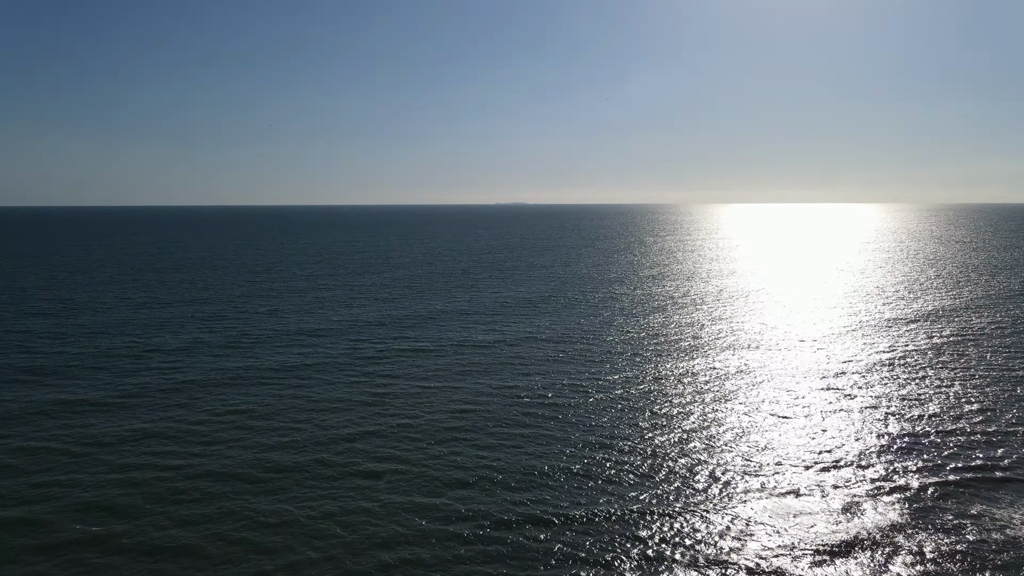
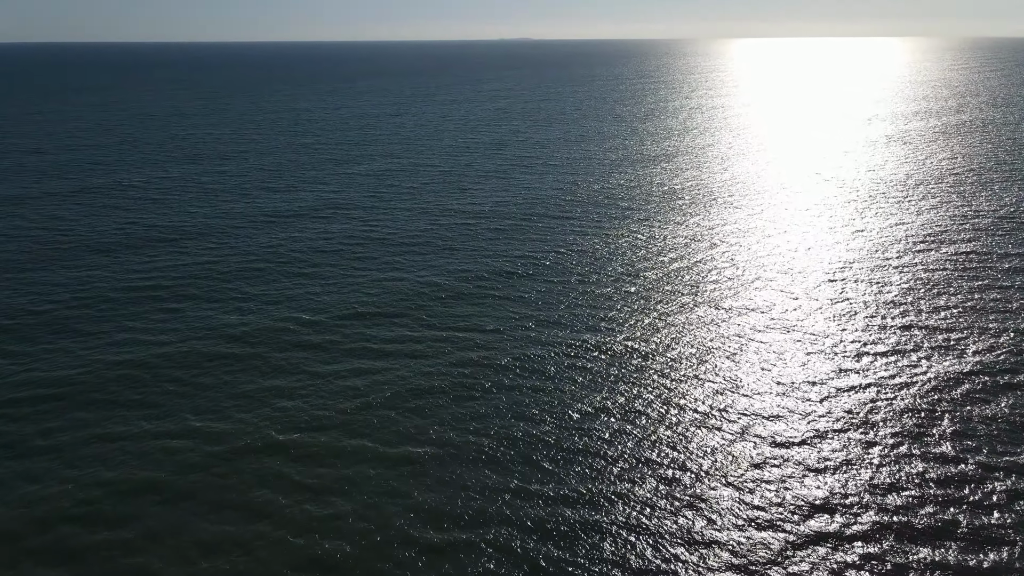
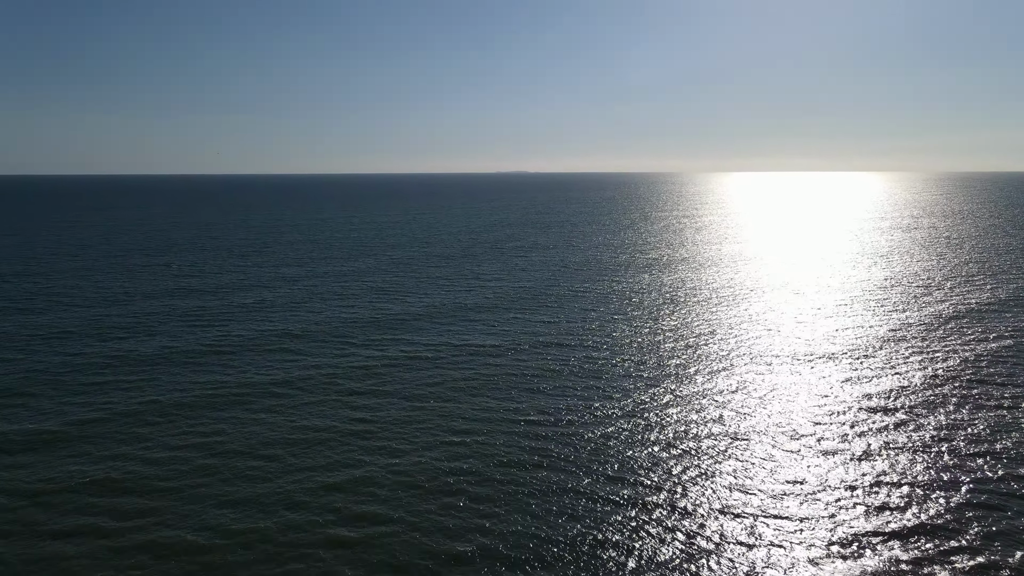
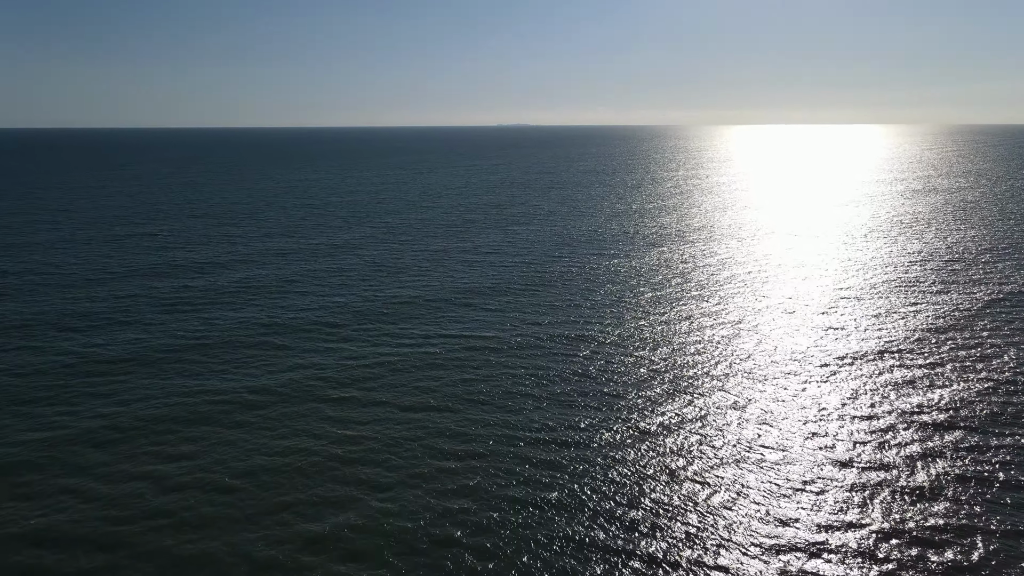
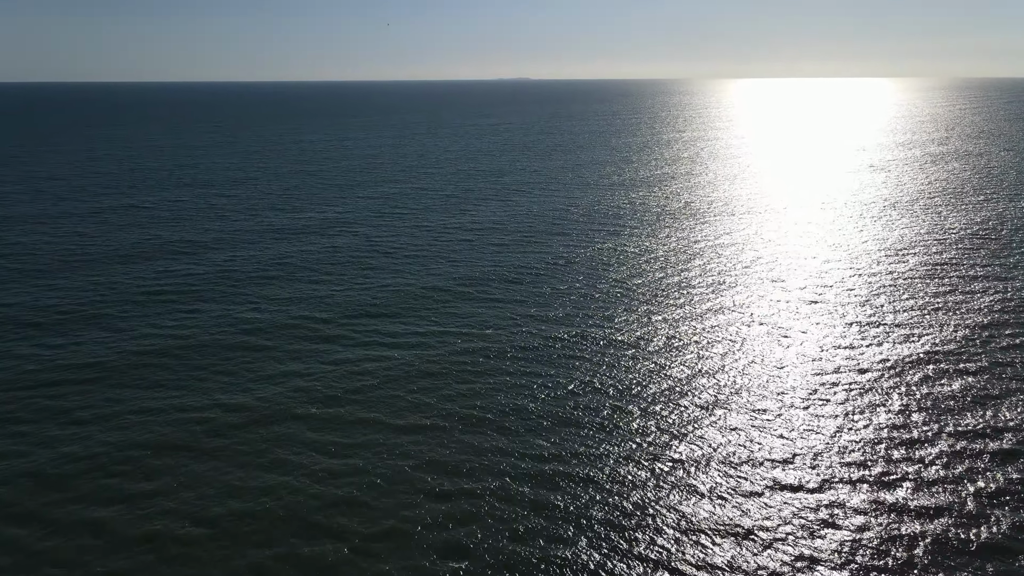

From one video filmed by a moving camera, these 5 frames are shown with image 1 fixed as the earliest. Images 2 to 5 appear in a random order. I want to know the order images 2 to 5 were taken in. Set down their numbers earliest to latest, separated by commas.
3, 4, 5, 2
